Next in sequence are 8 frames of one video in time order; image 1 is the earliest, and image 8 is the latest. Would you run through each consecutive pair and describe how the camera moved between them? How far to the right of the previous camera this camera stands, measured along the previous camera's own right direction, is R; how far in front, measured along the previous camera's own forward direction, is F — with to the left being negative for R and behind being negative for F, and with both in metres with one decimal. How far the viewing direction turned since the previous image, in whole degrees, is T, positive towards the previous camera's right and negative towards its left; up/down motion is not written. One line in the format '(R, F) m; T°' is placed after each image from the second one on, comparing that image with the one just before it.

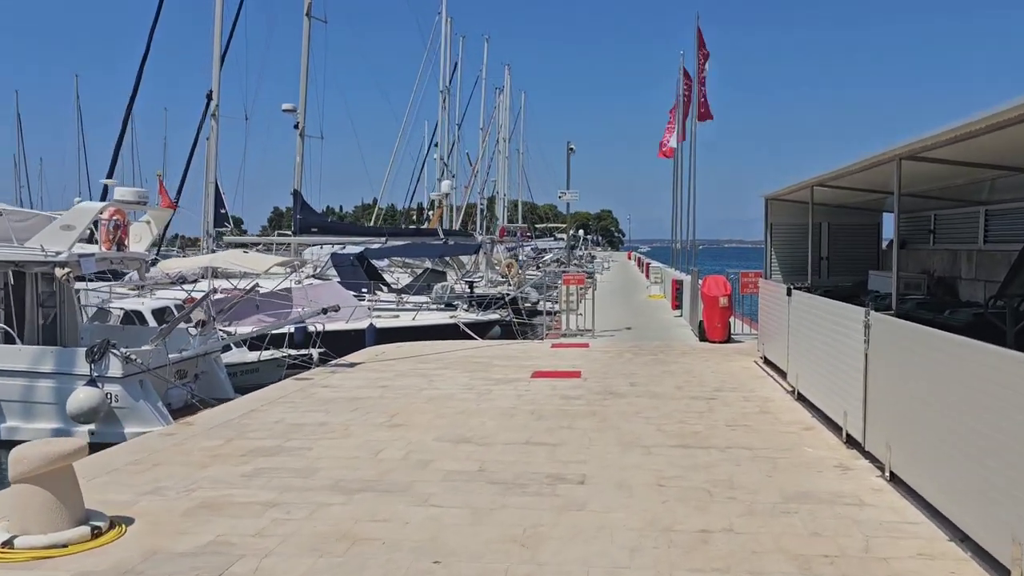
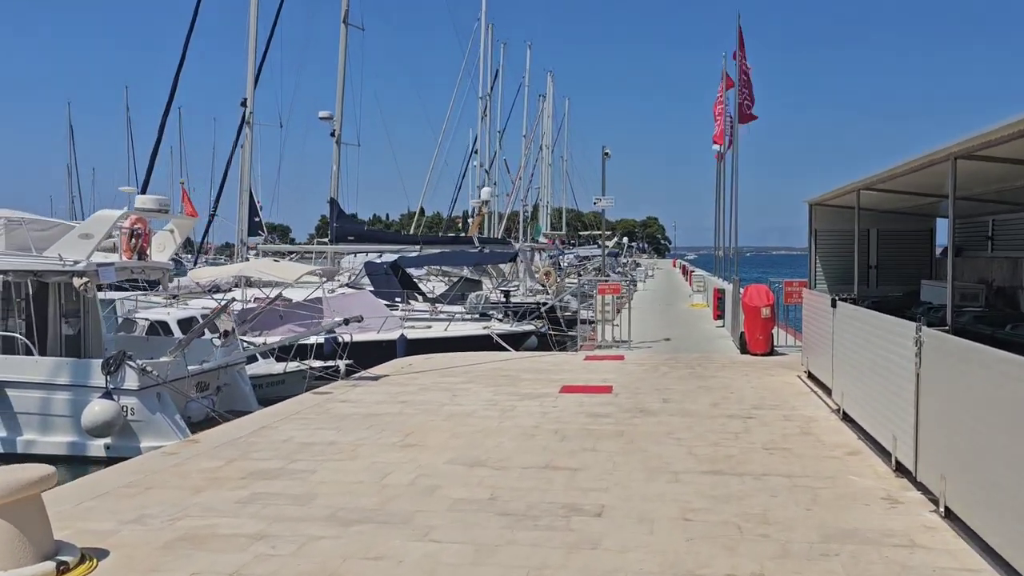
(+0.2, +0.6) m; -3°
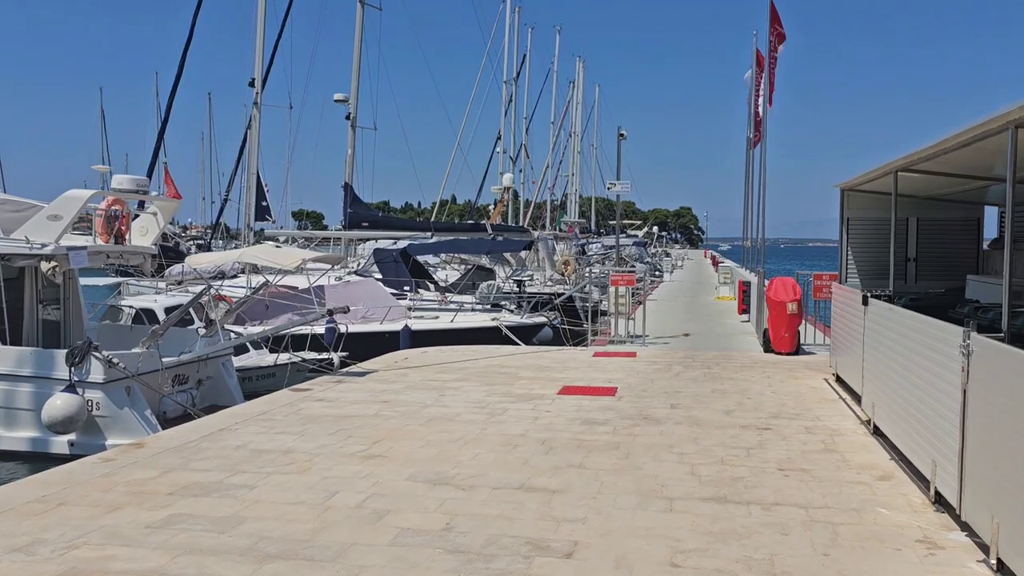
(+0.4, +1.1) m; -2°
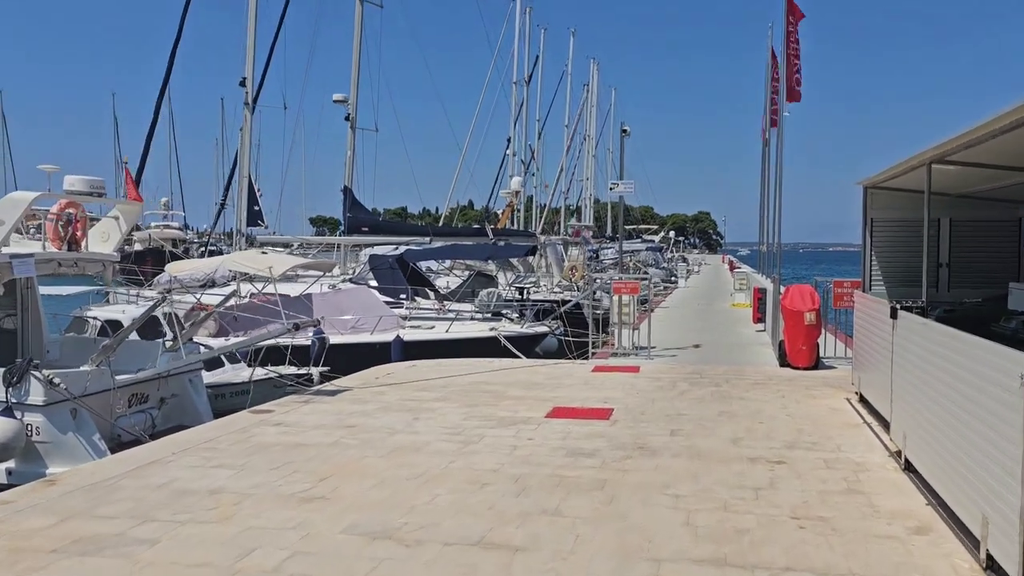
(+0.4, +1.1) m; -1°
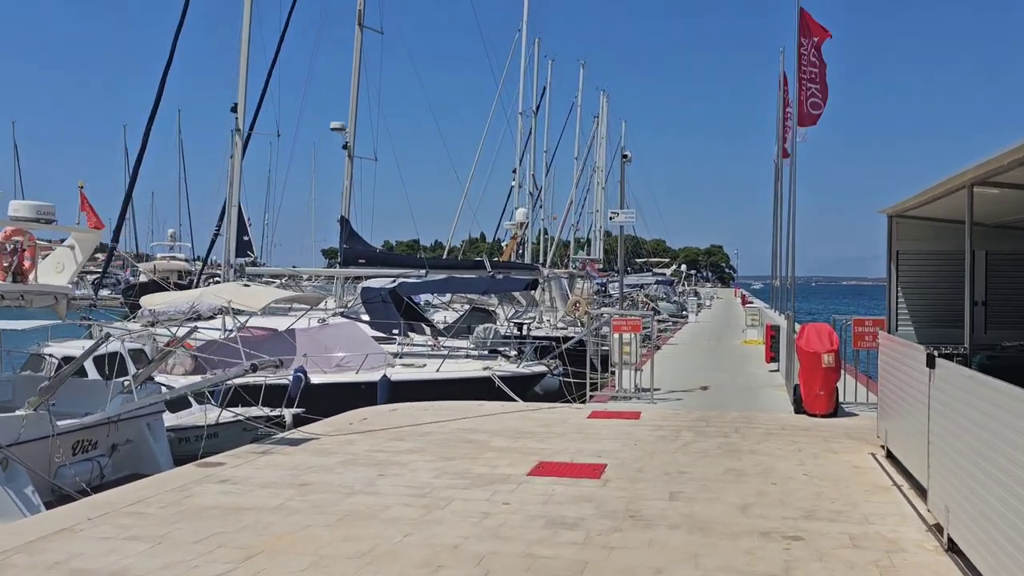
(+0.3, +1.1) m; -1°
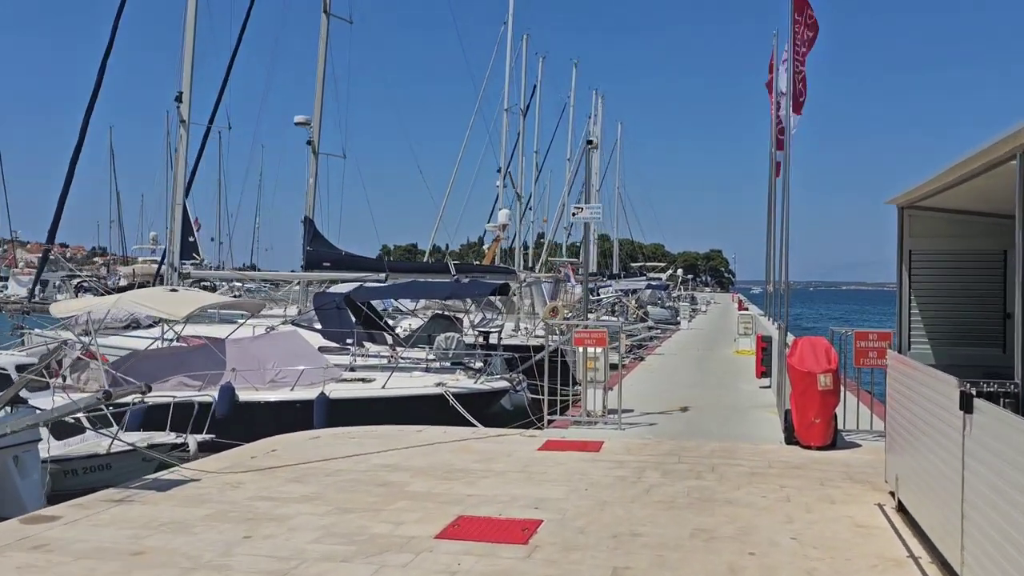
(+0.7, +1.8) m; 0°
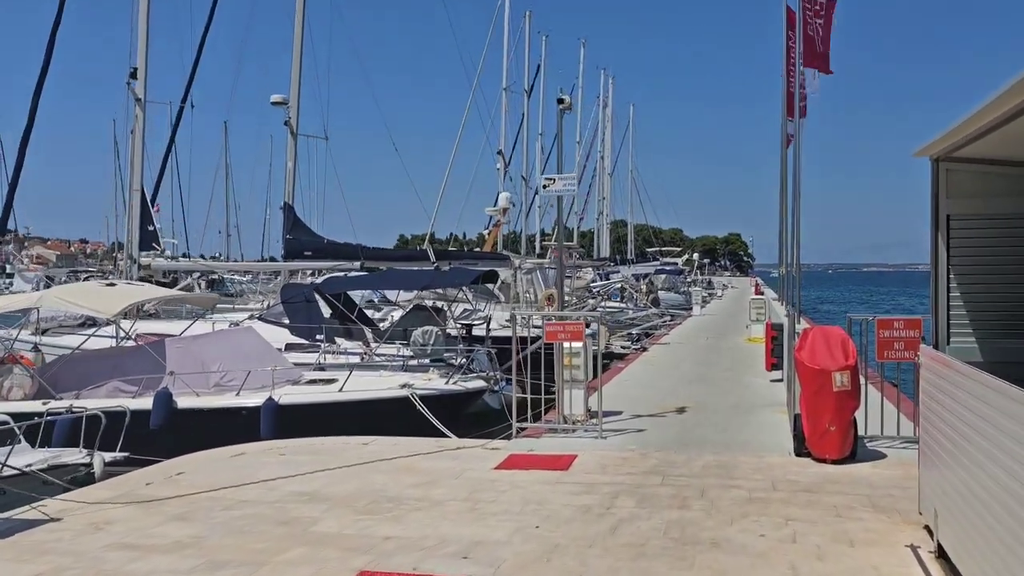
(+0.6, +1.7) m; -1°
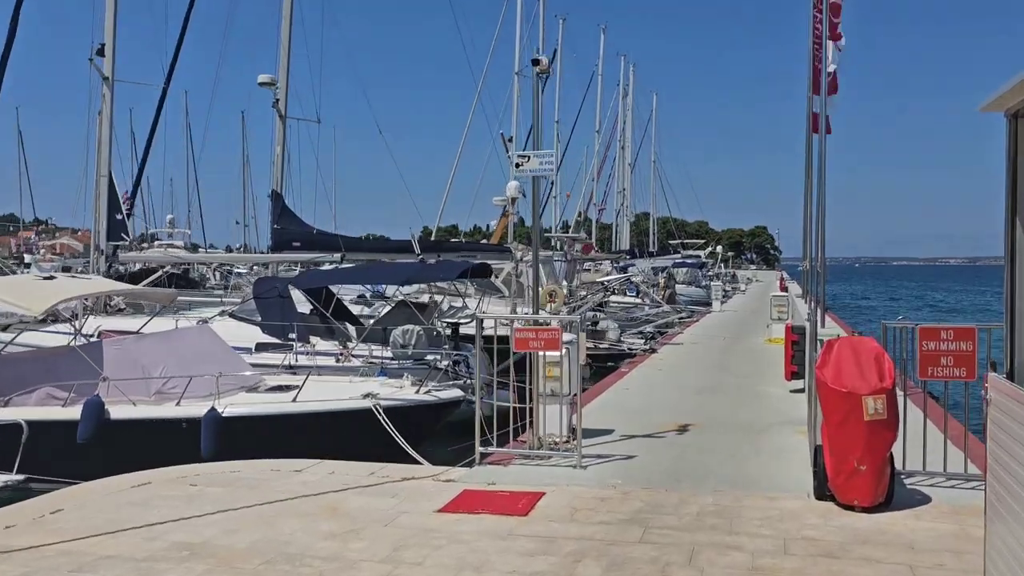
(+0.5, +1.6) m; -2°
